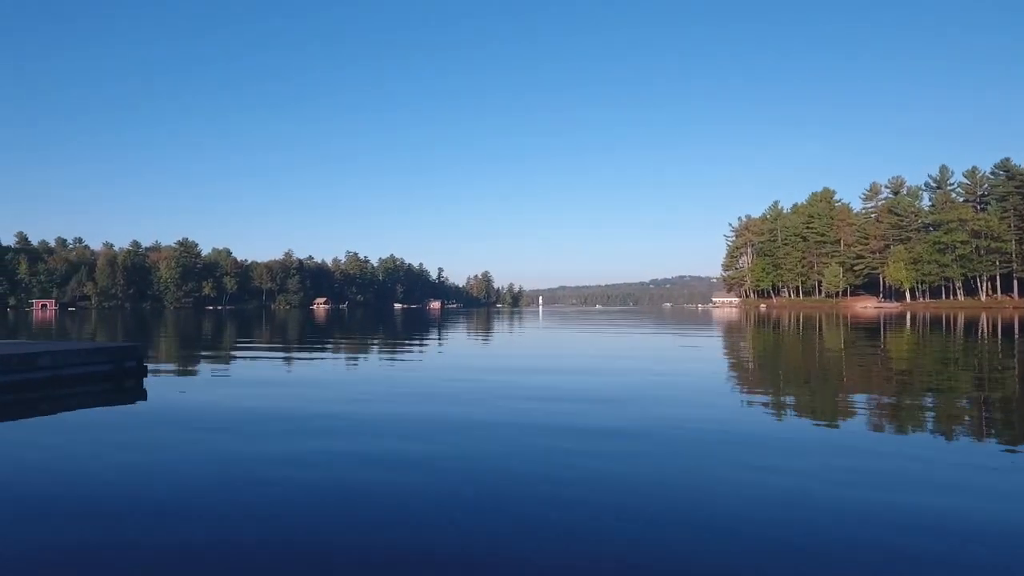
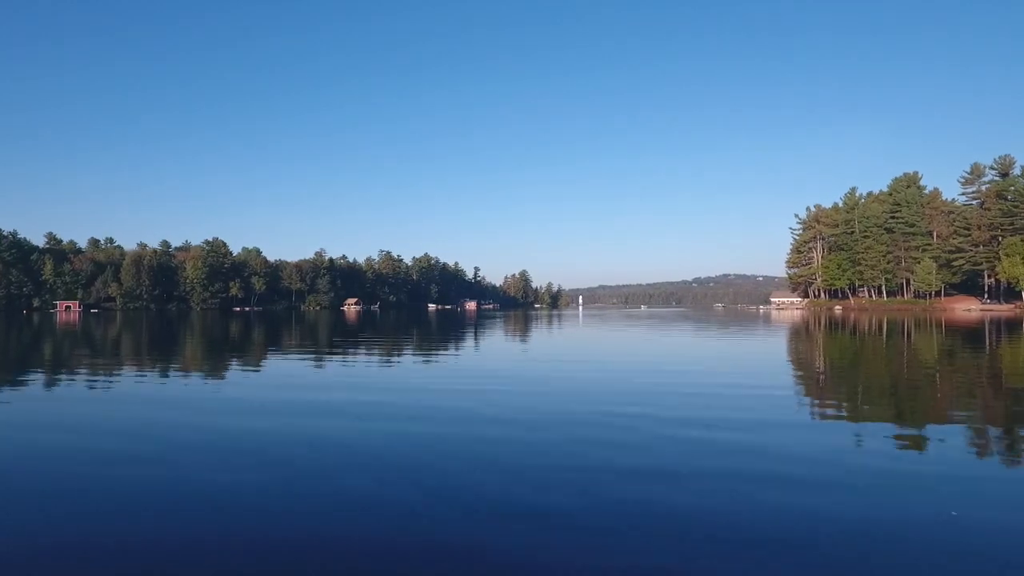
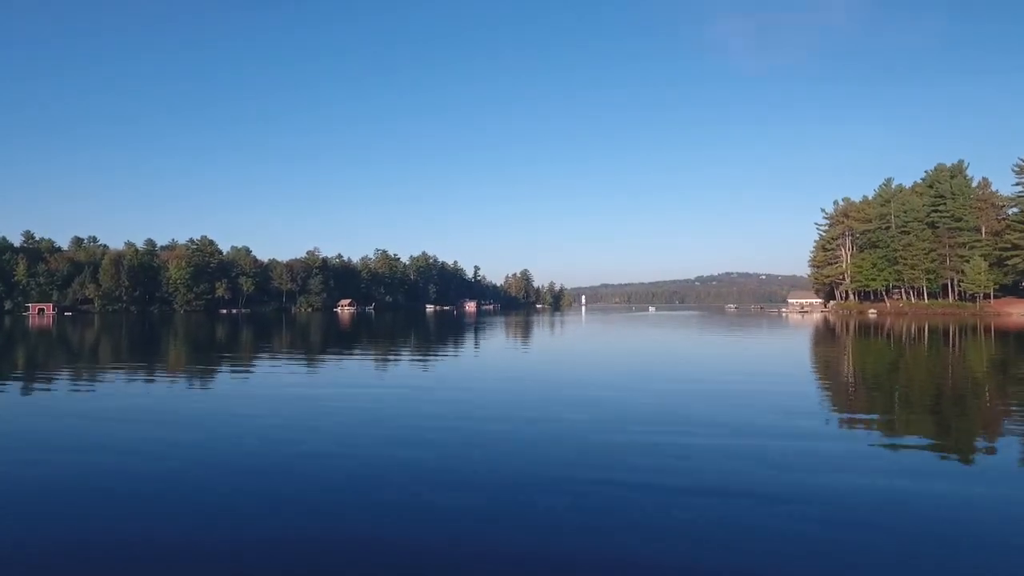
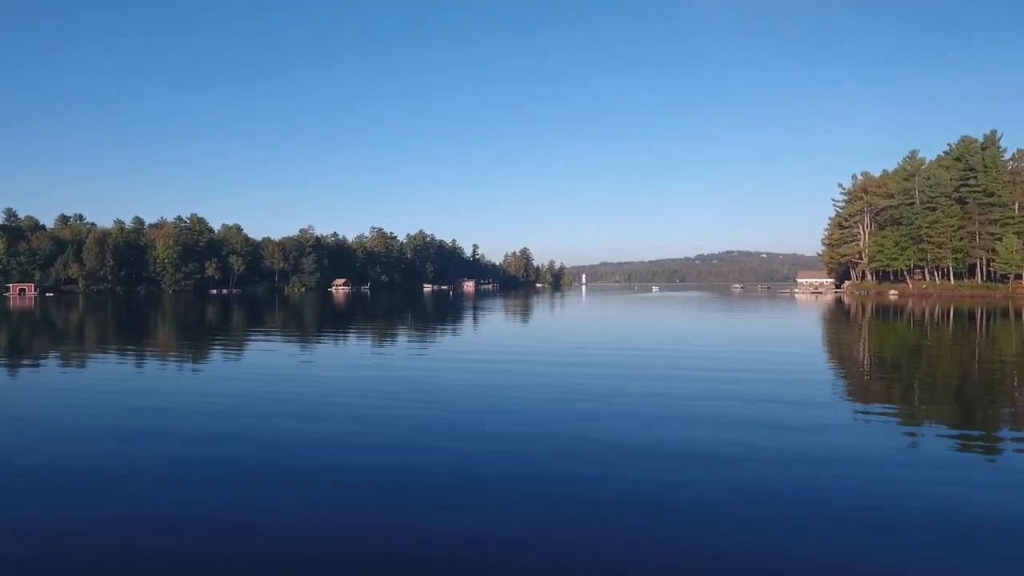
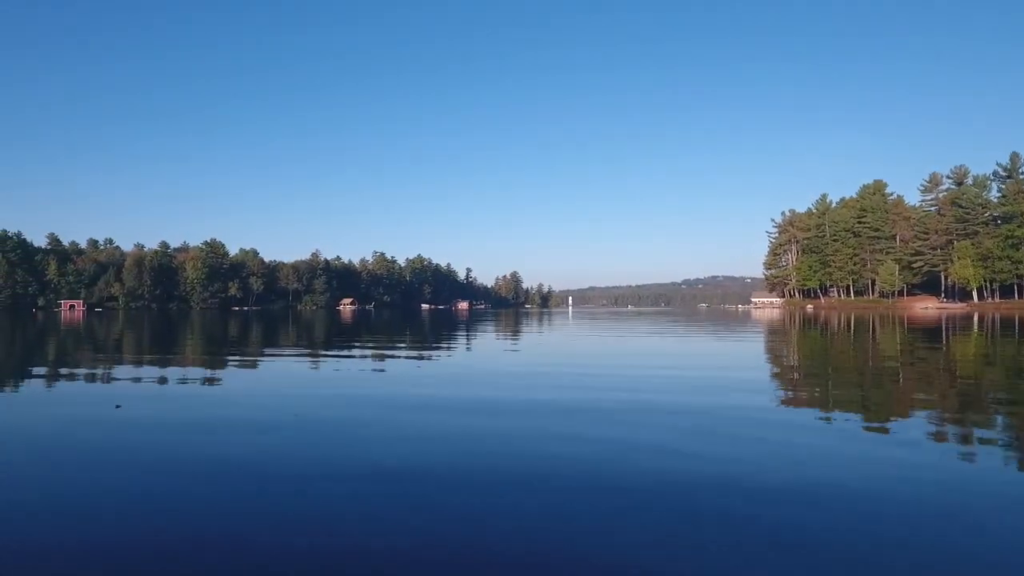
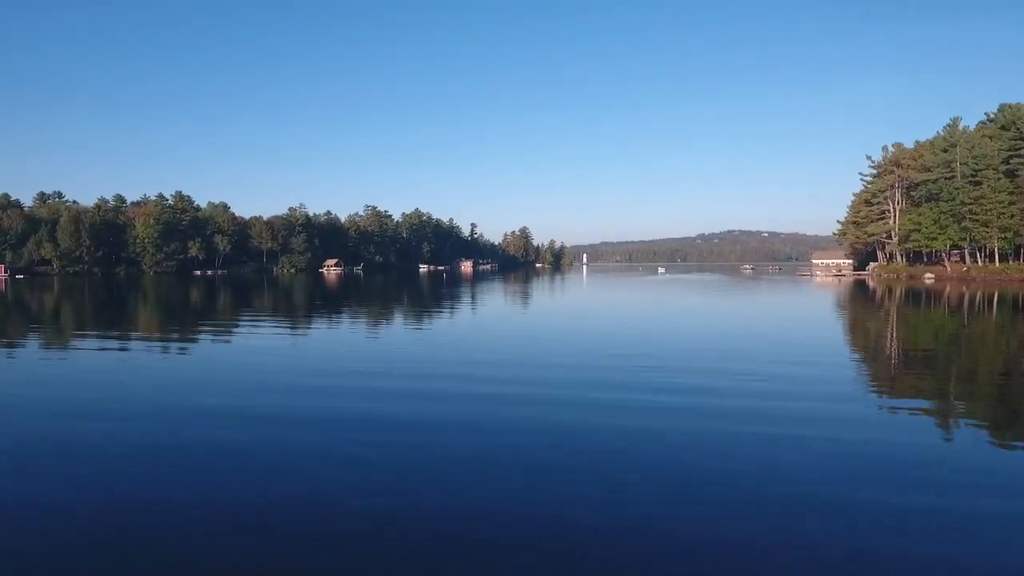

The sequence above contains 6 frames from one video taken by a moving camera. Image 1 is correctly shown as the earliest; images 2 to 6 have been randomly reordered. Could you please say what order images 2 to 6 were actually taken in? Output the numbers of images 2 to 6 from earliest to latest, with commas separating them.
5, 2, 3, 4, 6
